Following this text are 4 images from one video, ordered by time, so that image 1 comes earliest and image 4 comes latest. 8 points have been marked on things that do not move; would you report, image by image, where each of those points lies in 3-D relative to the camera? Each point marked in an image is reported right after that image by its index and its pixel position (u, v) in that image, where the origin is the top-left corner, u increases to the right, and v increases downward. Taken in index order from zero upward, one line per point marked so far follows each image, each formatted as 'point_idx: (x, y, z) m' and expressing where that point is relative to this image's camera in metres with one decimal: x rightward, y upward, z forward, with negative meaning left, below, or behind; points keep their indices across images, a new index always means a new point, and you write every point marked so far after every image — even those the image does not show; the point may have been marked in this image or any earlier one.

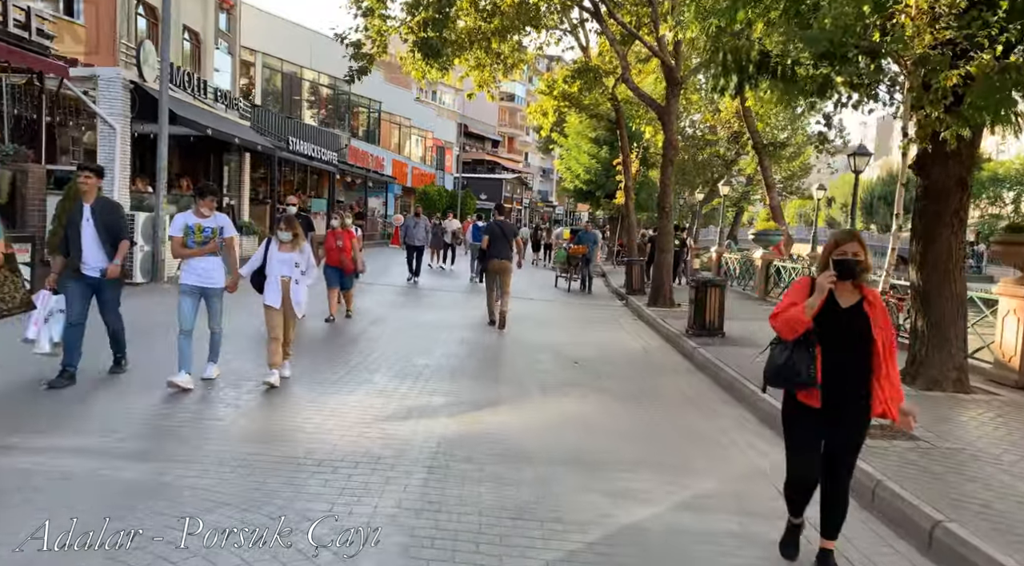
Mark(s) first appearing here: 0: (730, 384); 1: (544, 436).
0: (+2.5, -1.1, +9.4) m
1: (+0.2, -1.2, +6.6) m
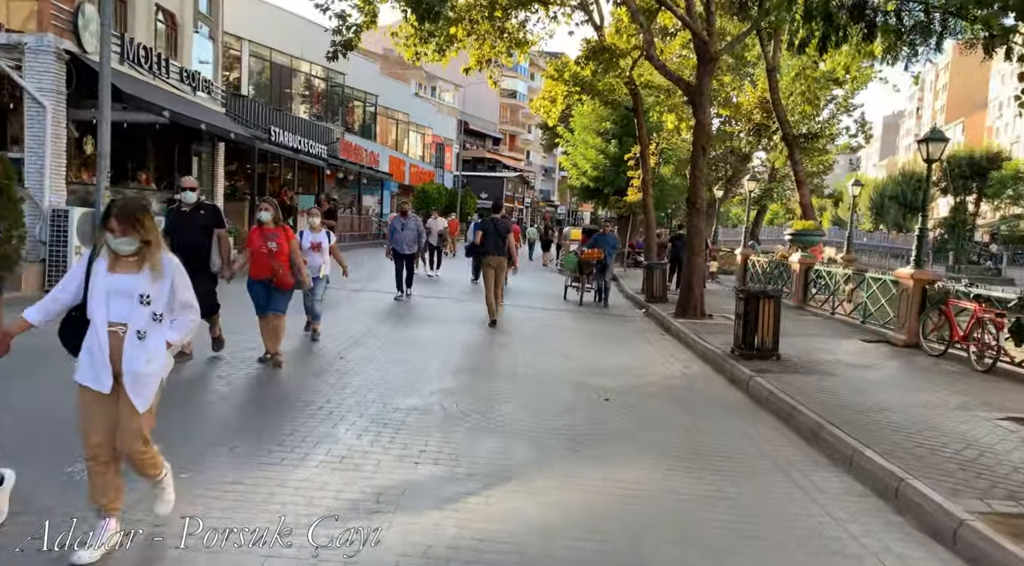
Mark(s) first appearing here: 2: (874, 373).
0: (+2.6, -1.3, +7.1) m
1: (+0.4, -1.4, +4.3) m
2: (+4.3, -1.1, +9.9) m
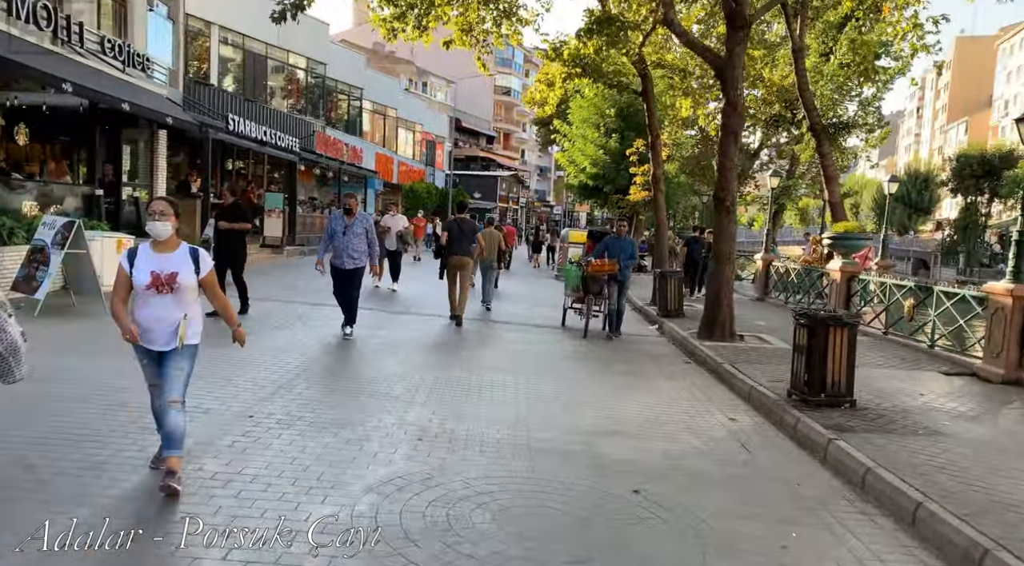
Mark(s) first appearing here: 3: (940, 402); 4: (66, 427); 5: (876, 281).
0: (+2.5, -1.5, +4.5) m
1: (+0.3, -1.6, +1.7) m
2: (+4.2, -1.3, +7.2) m
3: (+4.2, -1.2, +8.2) m
4: (-3.0, -0.9, +5.6) m
5: (+6.0, 0.0, +13.6) m
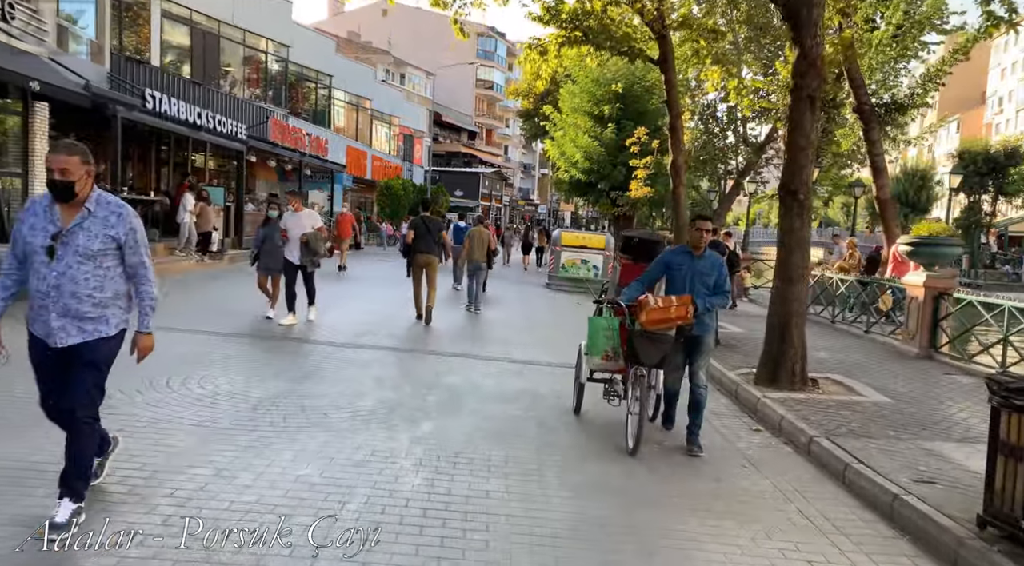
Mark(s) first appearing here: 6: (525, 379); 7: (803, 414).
0: (+2.5, -1.8, +1.0) m
1: (+0.3, -1.8, -1.9) m
2: (+4.1, -1.6, +3.8) m
3: (+4.2, -1.5, +4.7) m
4: (-3.0, -1.2, +1.9) m
5: (+5.8, -0.2, +10.2) m
6: (+0.2, -1.0, +8.7) m
7: (+2.7, -1.2, +7.7) m
